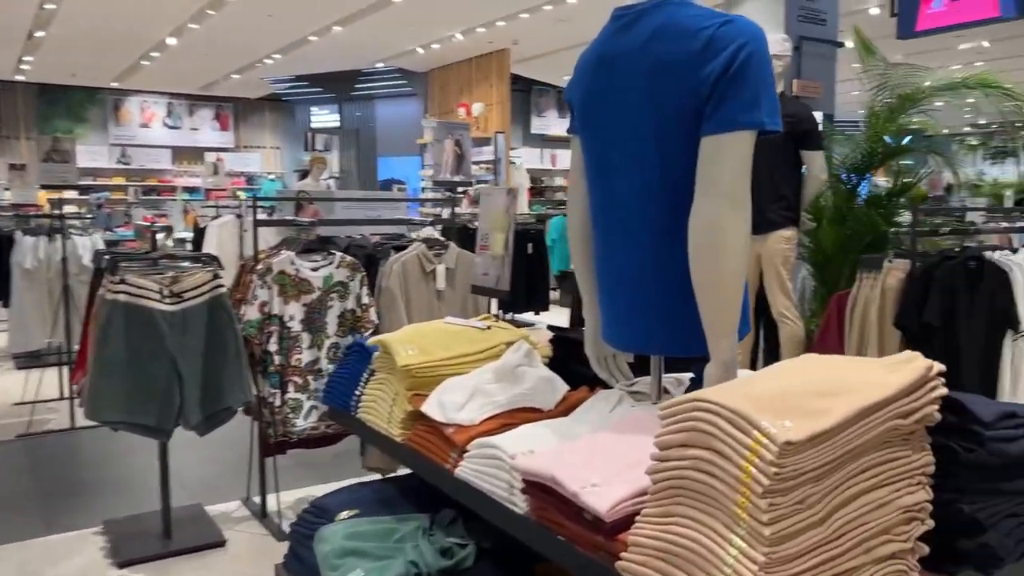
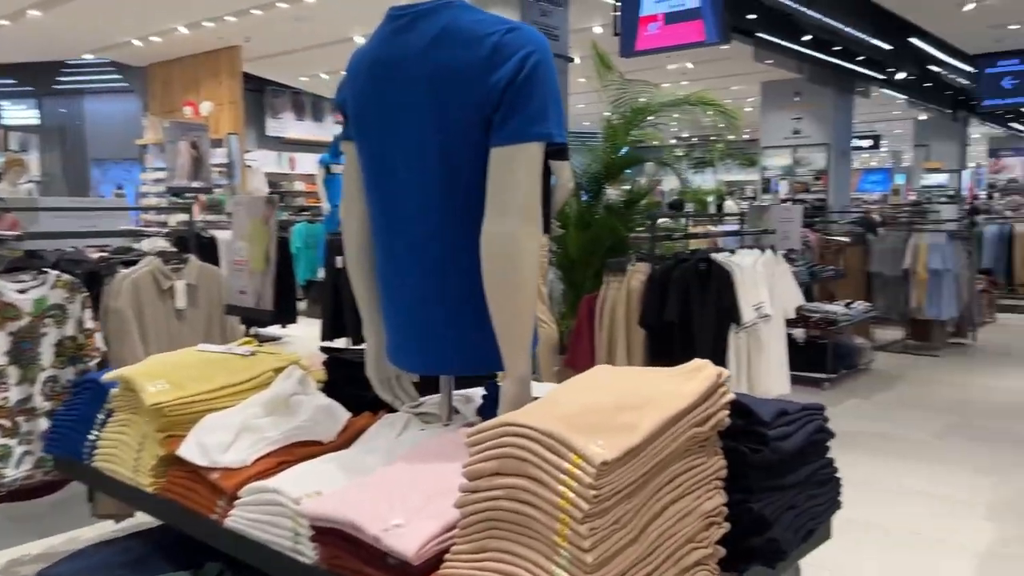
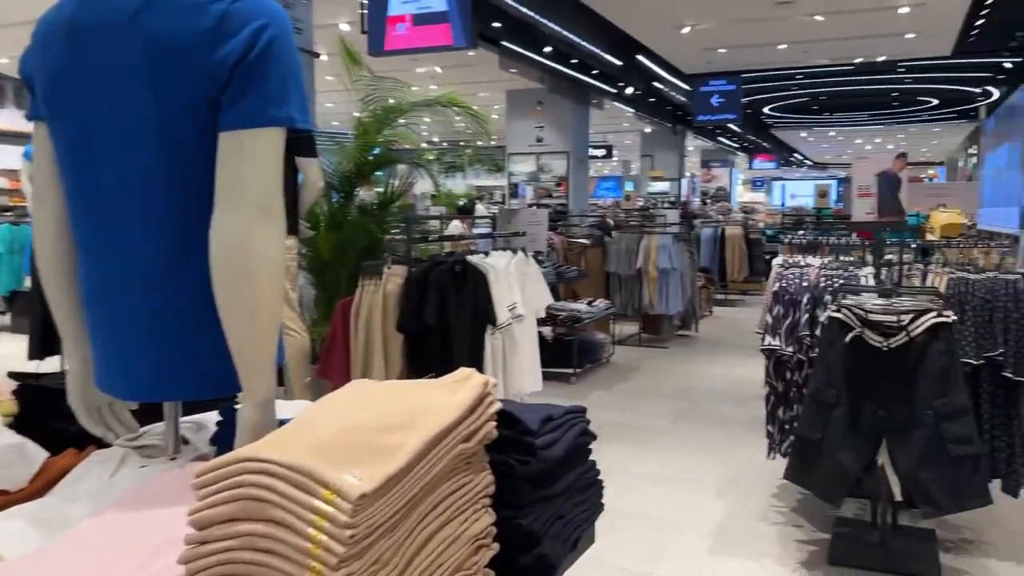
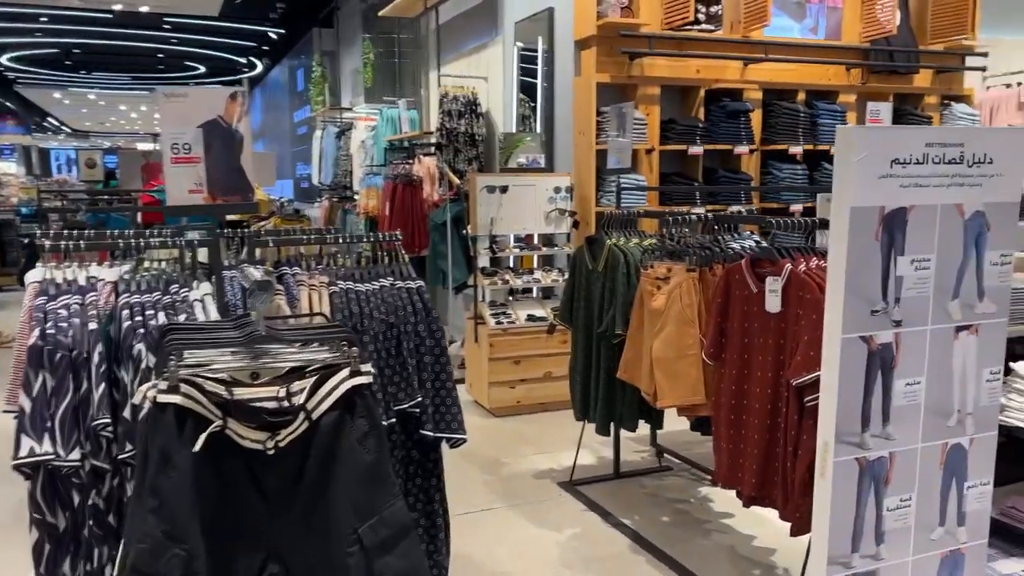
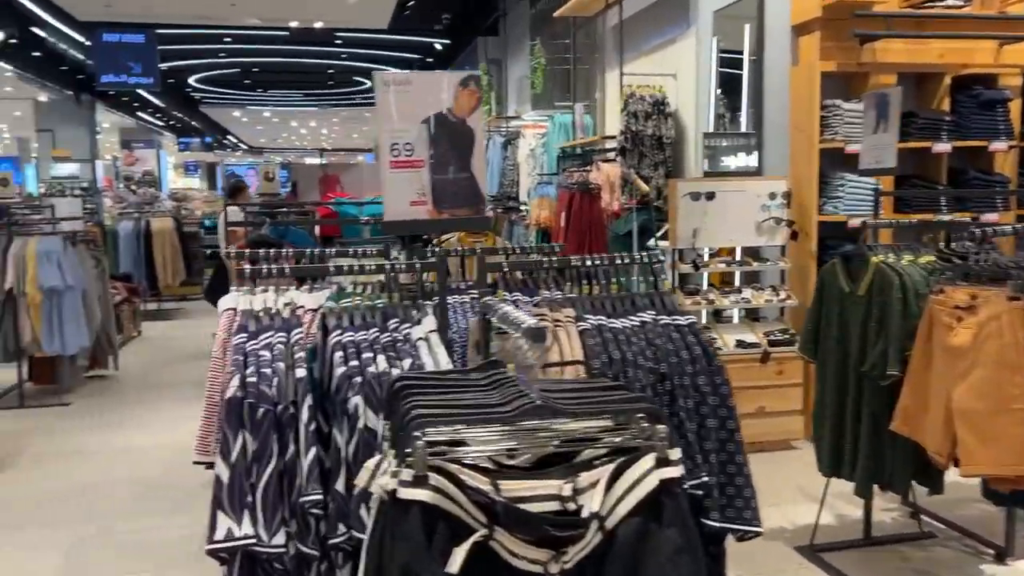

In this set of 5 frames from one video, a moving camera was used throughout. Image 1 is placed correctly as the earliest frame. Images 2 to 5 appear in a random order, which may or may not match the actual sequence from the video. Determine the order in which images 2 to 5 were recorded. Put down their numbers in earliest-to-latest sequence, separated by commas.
2, 3, 4, 5
